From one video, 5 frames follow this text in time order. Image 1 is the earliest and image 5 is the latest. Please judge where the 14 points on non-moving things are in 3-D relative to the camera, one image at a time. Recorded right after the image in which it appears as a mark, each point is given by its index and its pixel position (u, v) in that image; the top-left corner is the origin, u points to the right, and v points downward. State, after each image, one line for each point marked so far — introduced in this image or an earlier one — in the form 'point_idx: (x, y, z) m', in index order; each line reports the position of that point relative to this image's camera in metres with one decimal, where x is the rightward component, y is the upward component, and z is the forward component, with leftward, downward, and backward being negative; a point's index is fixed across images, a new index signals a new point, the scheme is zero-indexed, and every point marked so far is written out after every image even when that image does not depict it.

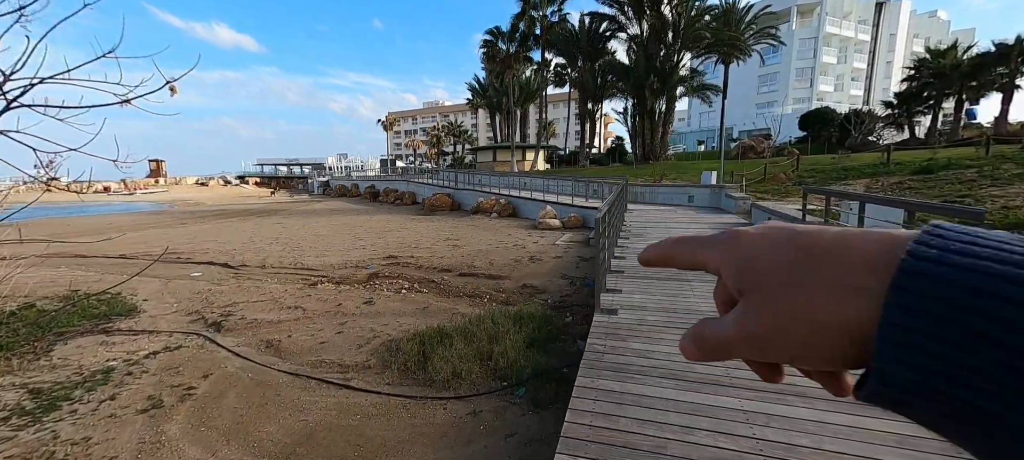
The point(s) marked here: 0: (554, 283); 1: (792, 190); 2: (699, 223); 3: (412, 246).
0: (+0.8, -1.0, +7.4) m
1: (+9.2, +1.3, +13.1) m
2: (+4.9, +0.2, +10.4) m
3: (-3.1, -0.5, +12.2) m
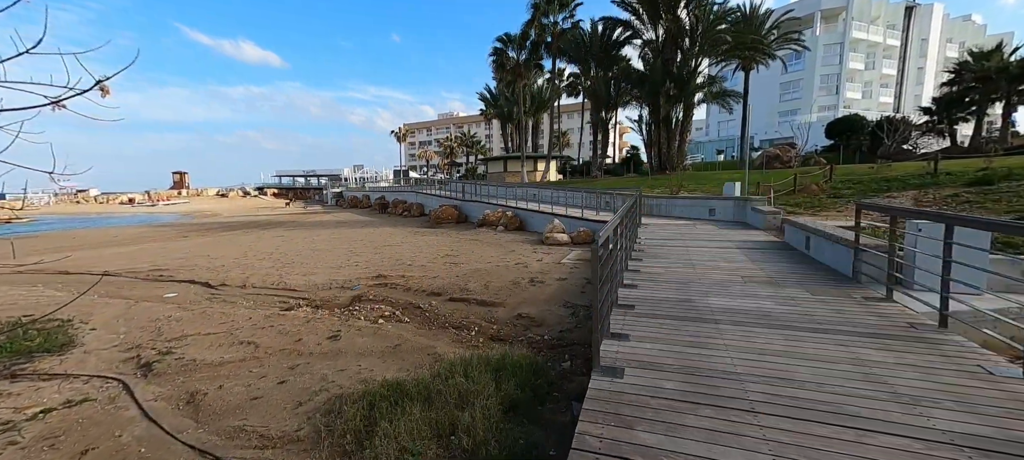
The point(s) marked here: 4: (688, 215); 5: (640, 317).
0: (+0.7, -1.3, +6.4) m
1: (+9.3, +0.8, +11.8) m
2: (+4.9, -0.2, +9.3) m
3: (-3.0, -1.0, +11.3) m
4: (+6.1, +0.5, +13.9) m
5: (+1.4, -1.0, +4.4) m
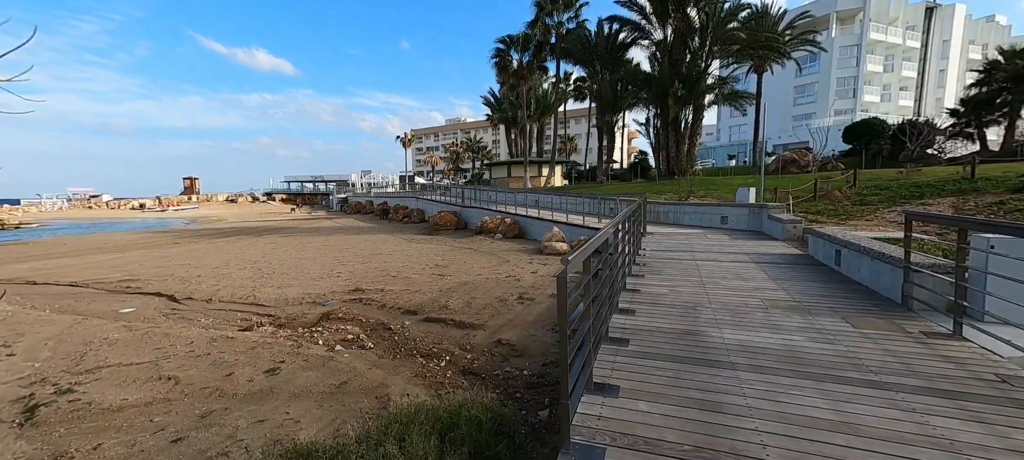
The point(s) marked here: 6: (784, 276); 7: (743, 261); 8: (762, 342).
0: (+0.4, -1.5, +5.5) m
1: (+9.1, +0.5, +10.7) m
2: (+4.7, -0.5, +8.3) m
3: (-3.1, -1.2, +10.5) m
4: (+6.0, +0.2, +12.9) m
5: (+1.1, -1.1, +3.4) m
6: (+4.1, -0.7, +6.0) m
7: (+4.3, -0.6, +7.3) m
8: (+2.3, -1.0, +3.7) m
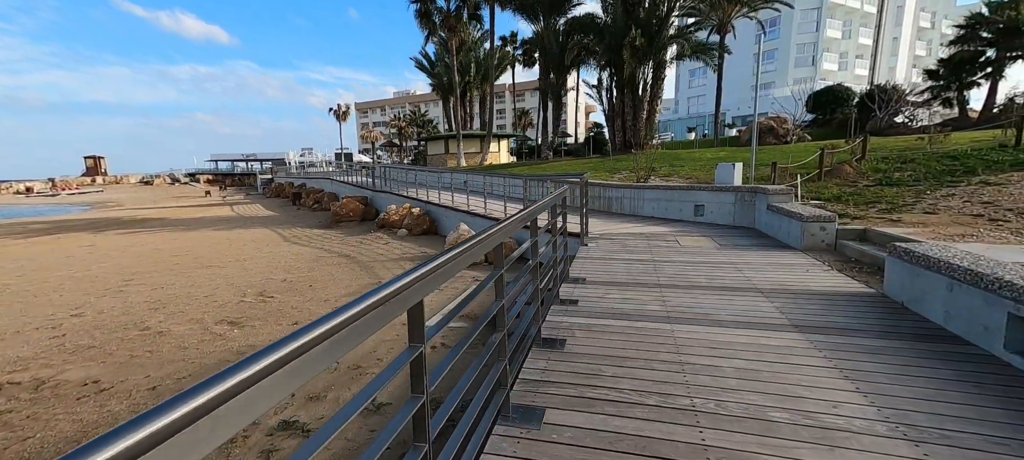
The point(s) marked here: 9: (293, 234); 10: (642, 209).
0: (-1.4, -1.9, +1.3) m
1: (+6.8, +0.6, +7.2) m
2: (+2.6, -0.6, +4.4) m
3: (-5.4, -1.4, +5.9) m
4: (+3.4, +0.4, +9.1) m
5: (-0.6, -1.6, -0.7) m
6: (+2.2, -1.0, +2.1) m
7: (+2.3, -0.8, +3.4) m
8: (+0.7, -1.5, -0.3) m
9: (-8.5, -0.1, +15.3) m
10: (+3.1, +0.5, +9.5) m
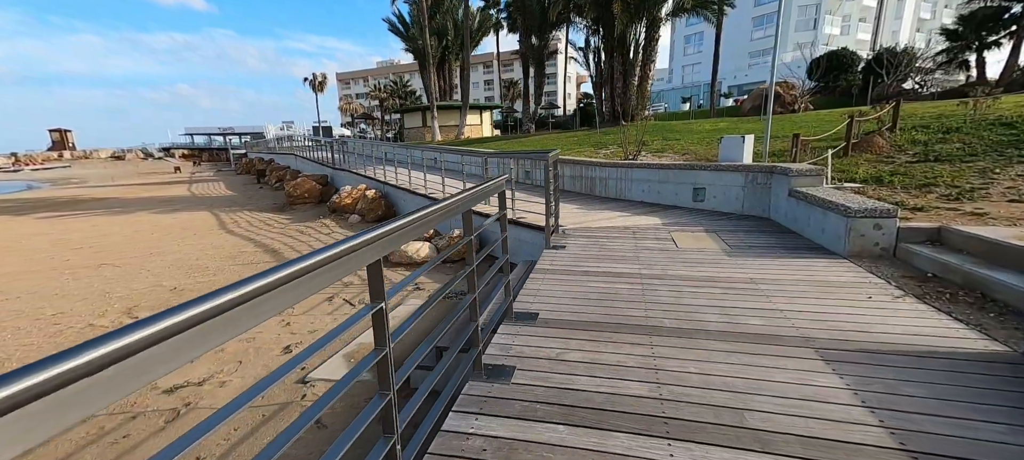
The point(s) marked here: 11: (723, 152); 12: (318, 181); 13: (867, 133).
0: (-2.0, -2.2, -0.3) m
1: (+6.0, +0.7, +5.5) m
2: (+1.9, -0.7, +2.8) m
3: (-6.1, -1.5, +4.1) m
4: (+2.7, +0.6, +7.4) m
5: (-1.1, -2.1, -2.3) m
6: (+1.6, -1.2, +0.5) m
7: (+1.6, -1.0, +1.8) m
8: (+0.1, -1.9, -1.9) m
9: (-9.4, +0.4, +13.4) m
10: (+2.3, +0.7, +7.8) m
11: (+3.8, +1.4, +7.1) m
12: (-7.7, +2.0, +15.9) m
13: (+7.2, +1.9, +8.0) m
